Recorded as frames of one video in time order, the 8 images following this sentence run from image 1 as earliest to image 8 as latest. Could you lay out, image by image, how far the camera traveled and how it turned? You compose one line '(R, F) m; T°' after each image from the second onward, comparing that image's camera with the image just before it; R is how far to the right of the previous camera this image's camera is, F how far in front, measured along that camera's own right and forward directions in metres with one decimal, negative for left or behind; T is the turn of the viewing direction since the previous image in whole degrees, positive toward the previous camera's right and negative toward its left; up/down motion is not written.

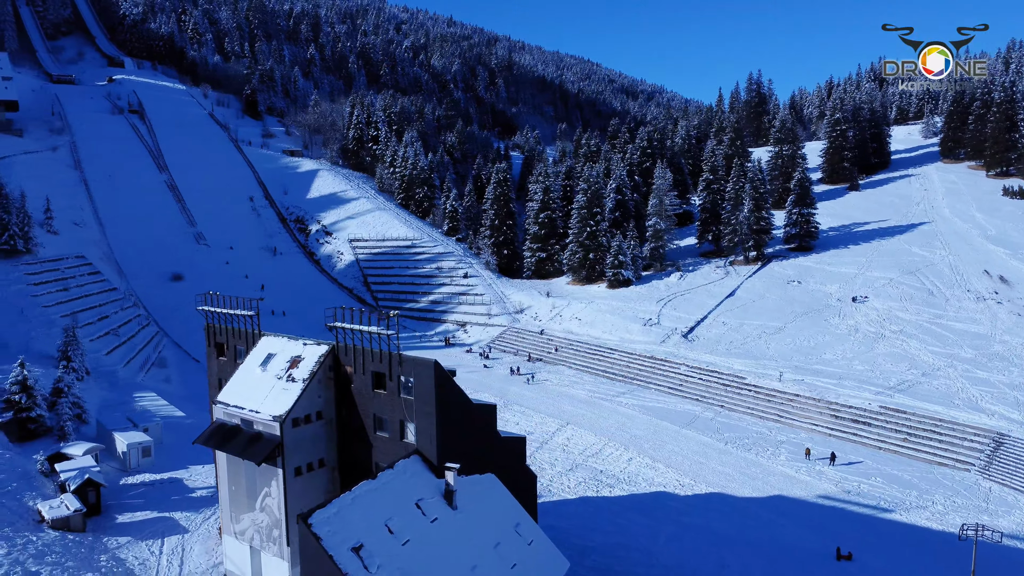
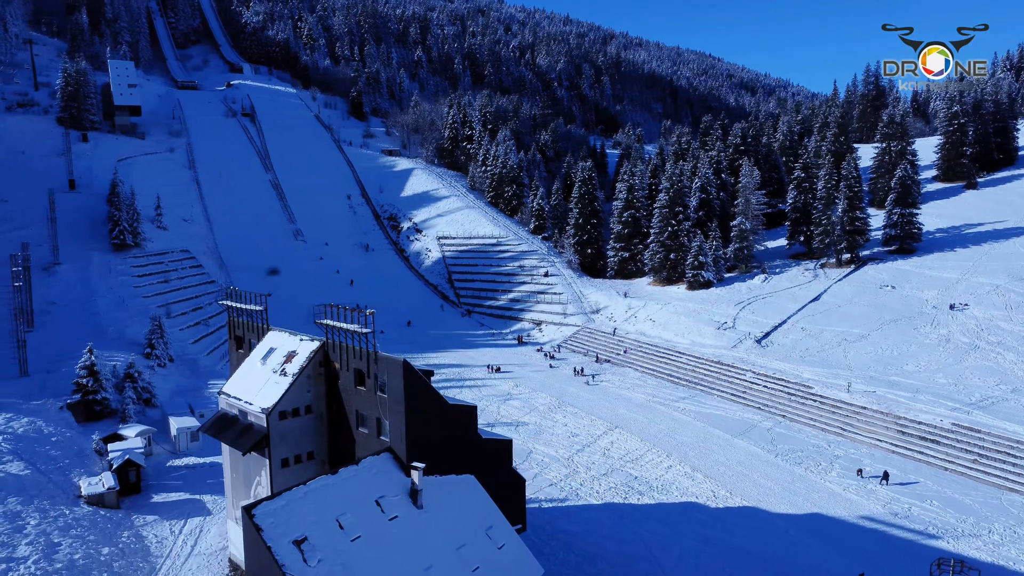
(+2.4, +0.3) m; -9°
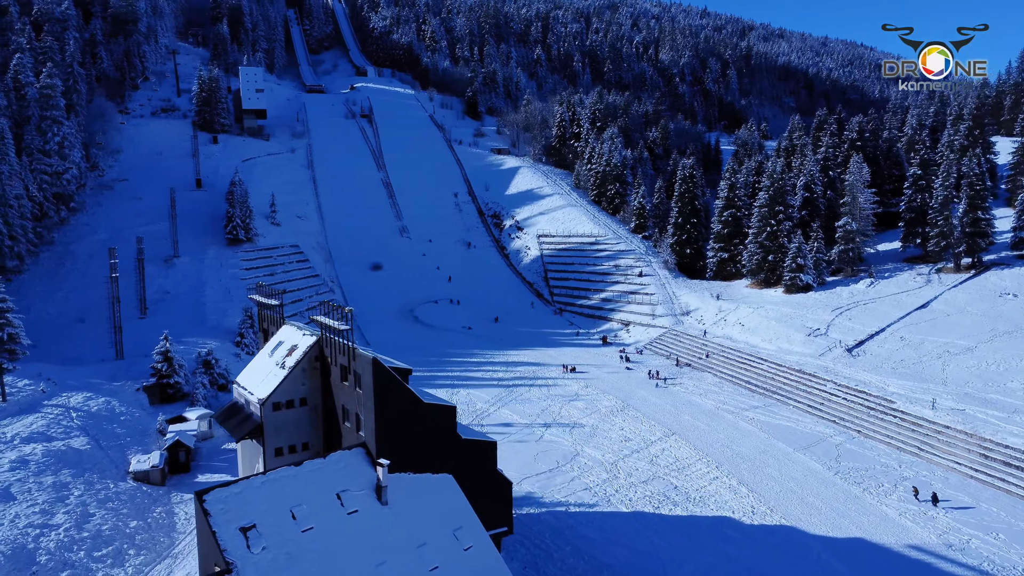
(+2.7, +0.4) m; -10°
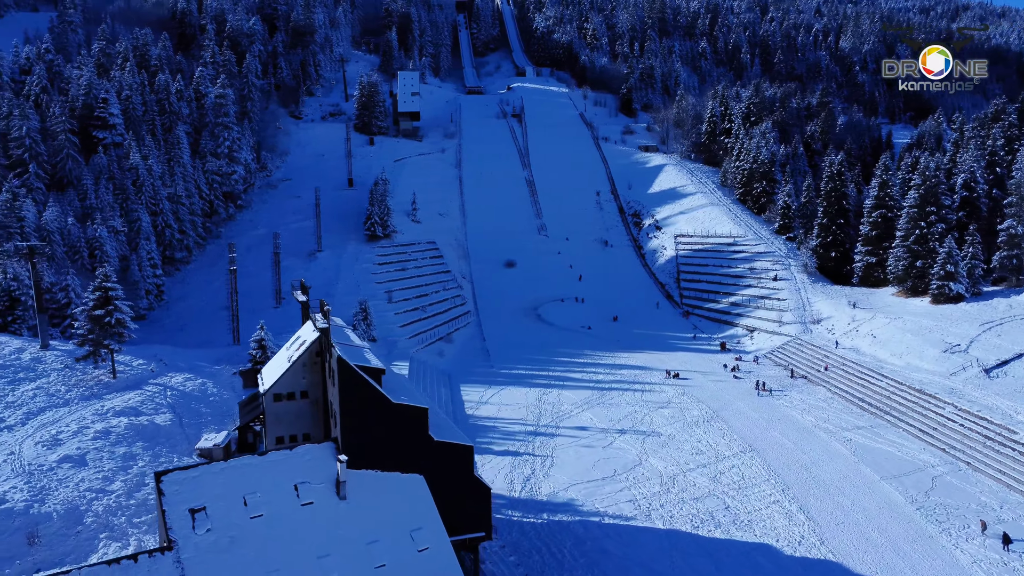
(+3.7, +0.6) m; -13°
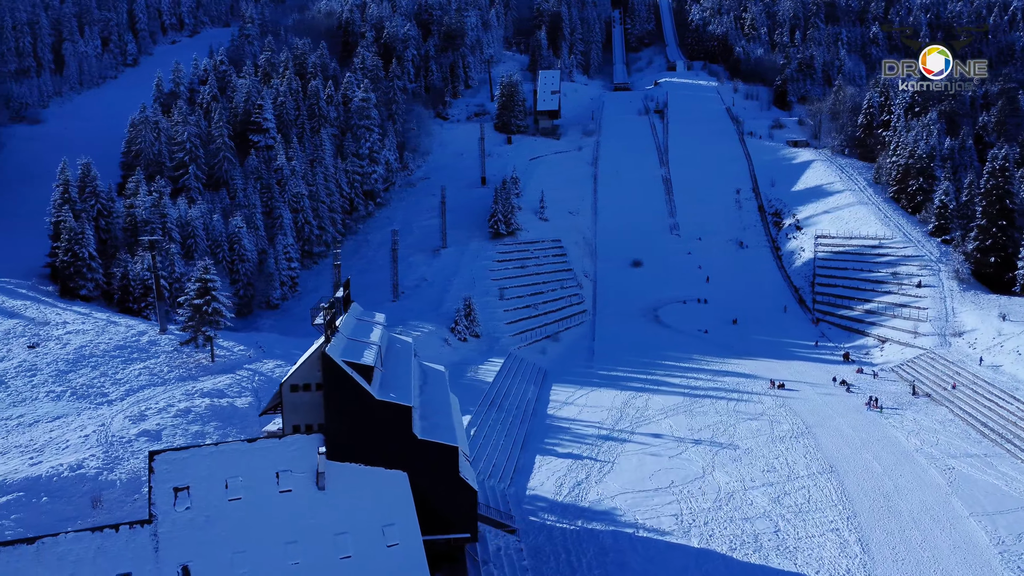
(+3.3, +0.5) m; -12°
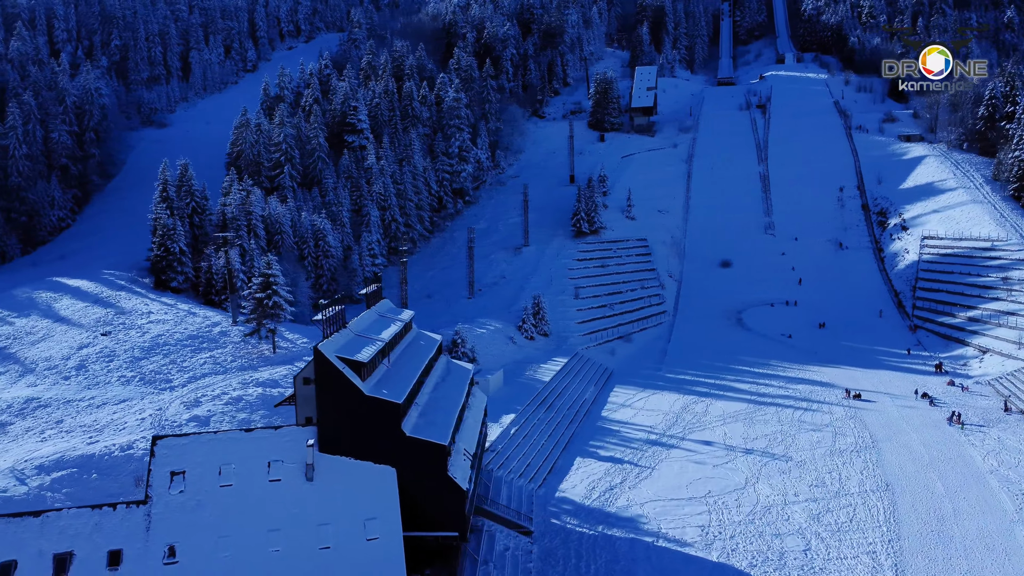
(+2.3, +0.3) m; -8°
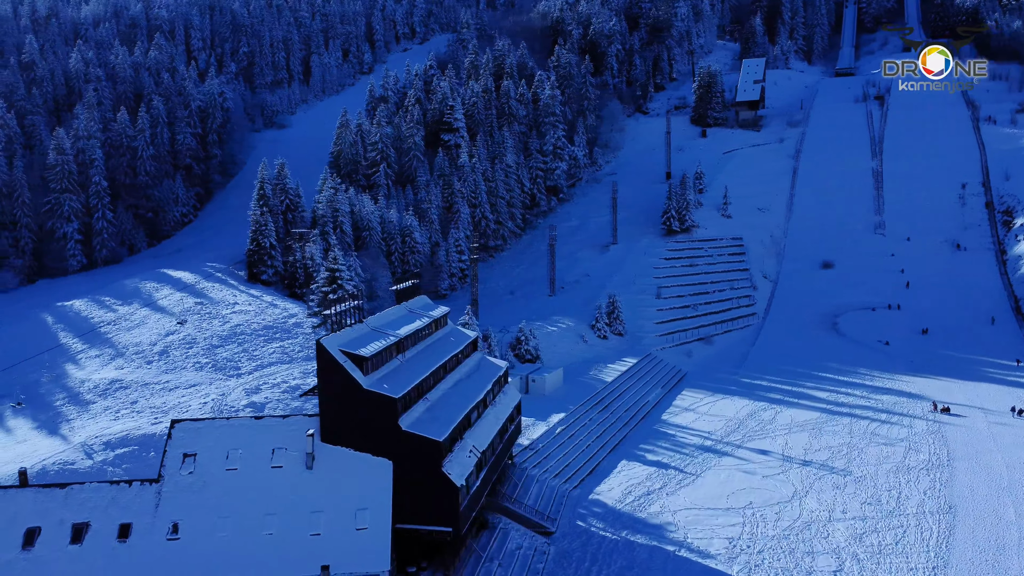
(+2.3, +0.2) m; -9°
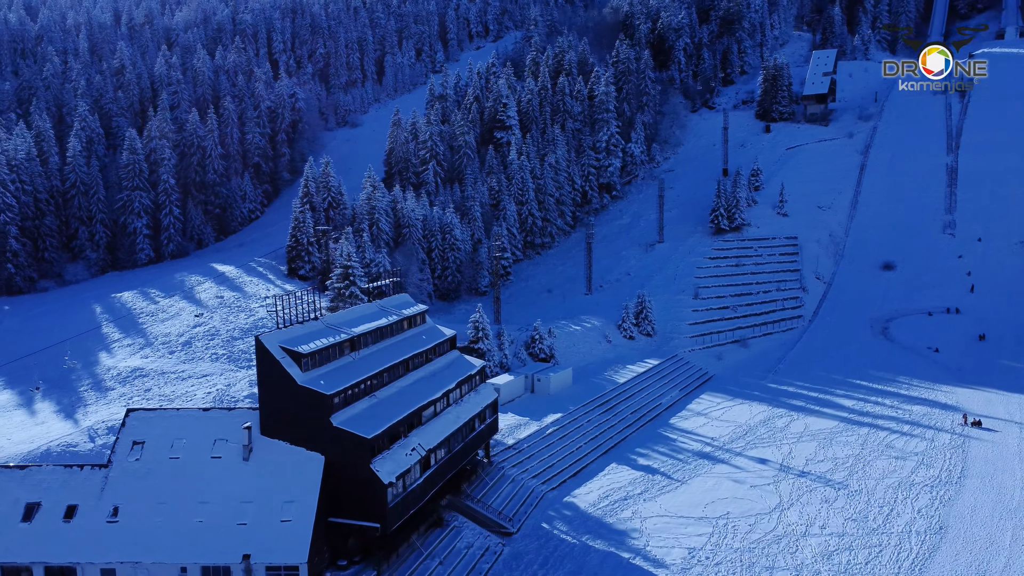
(+3.1, +0.2) m; -7°
